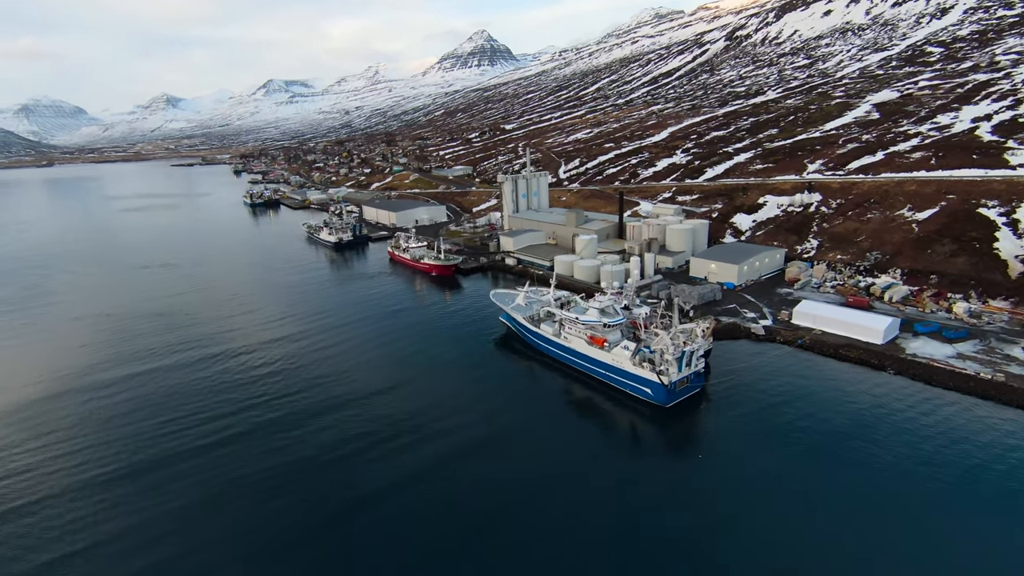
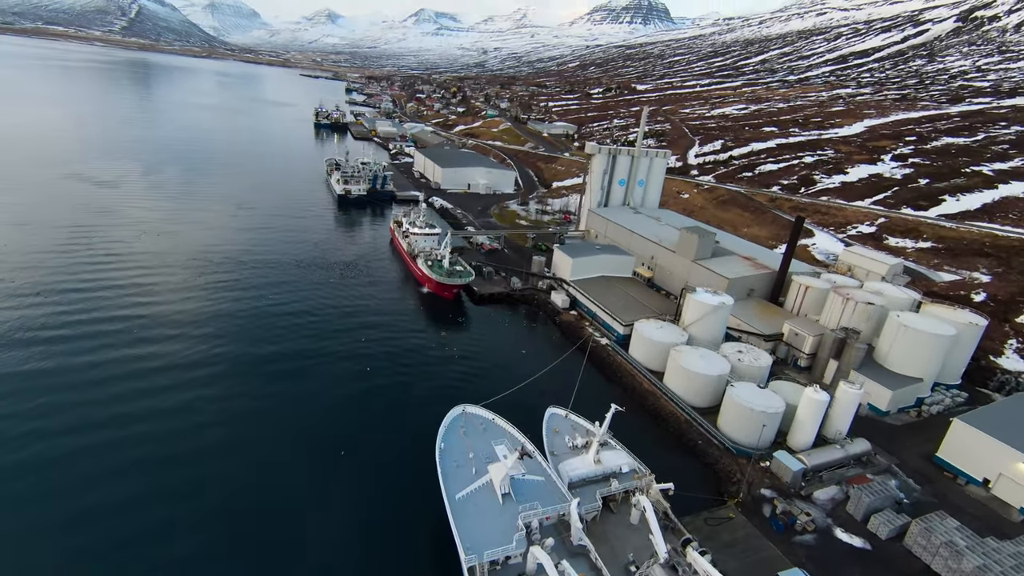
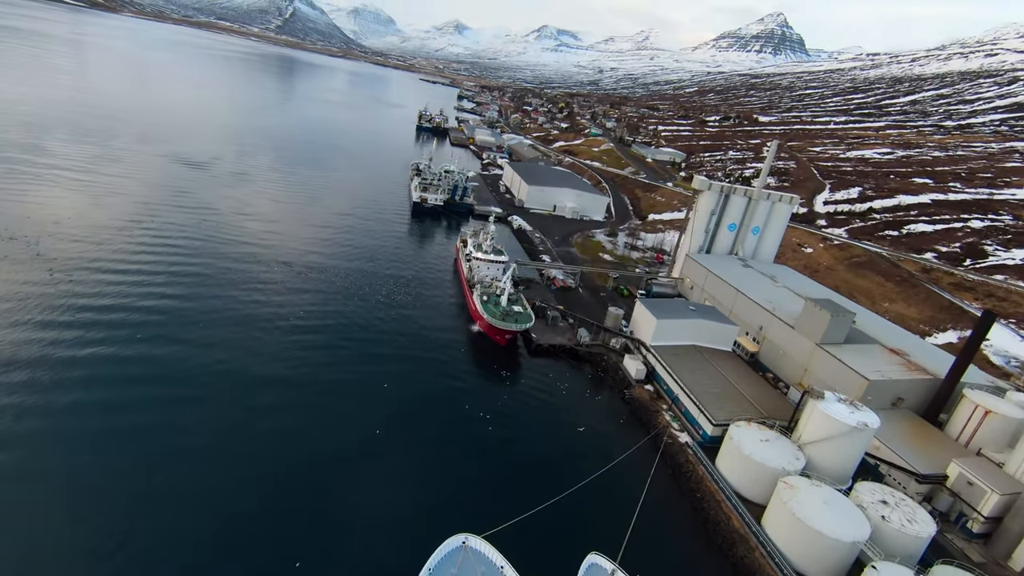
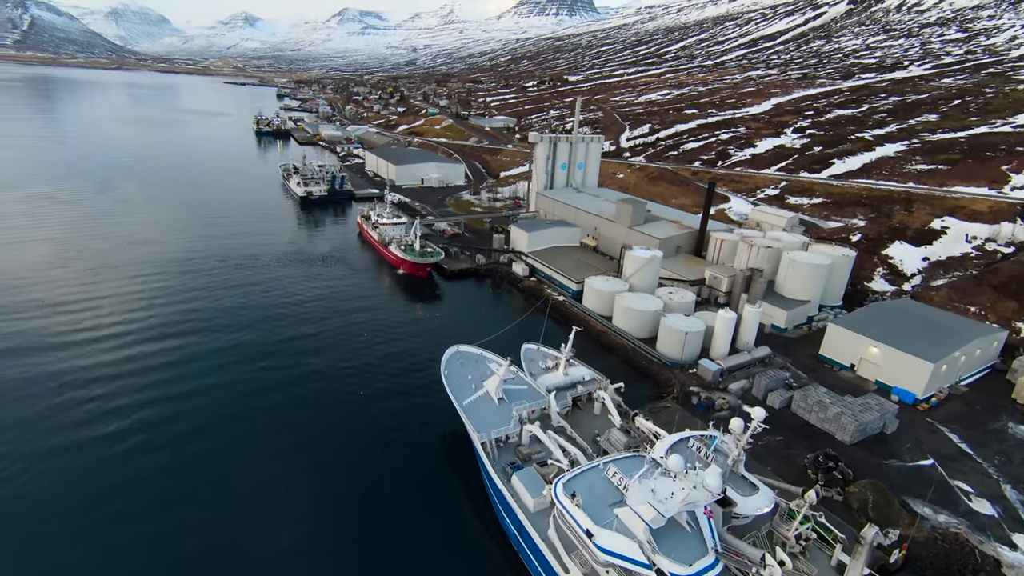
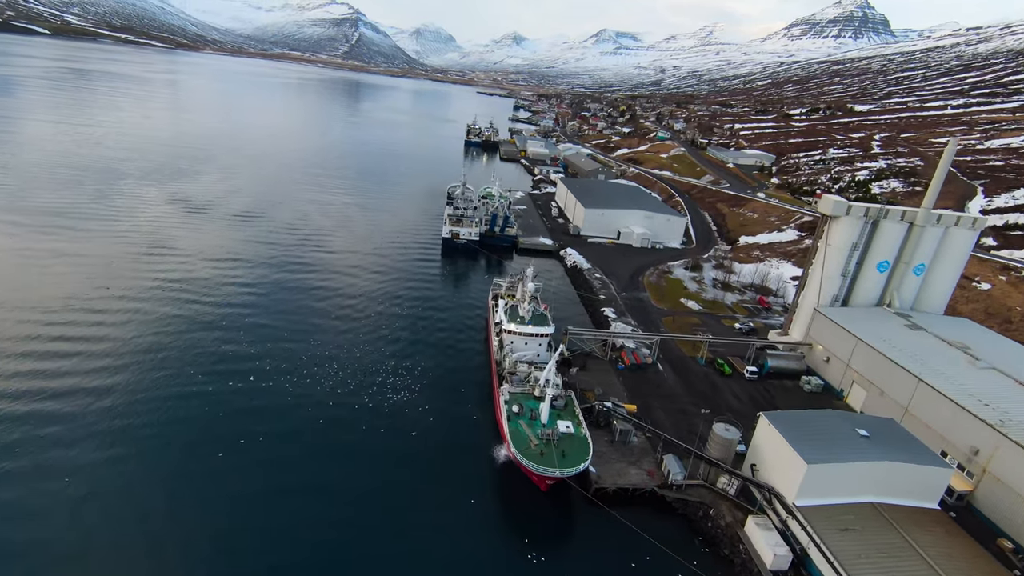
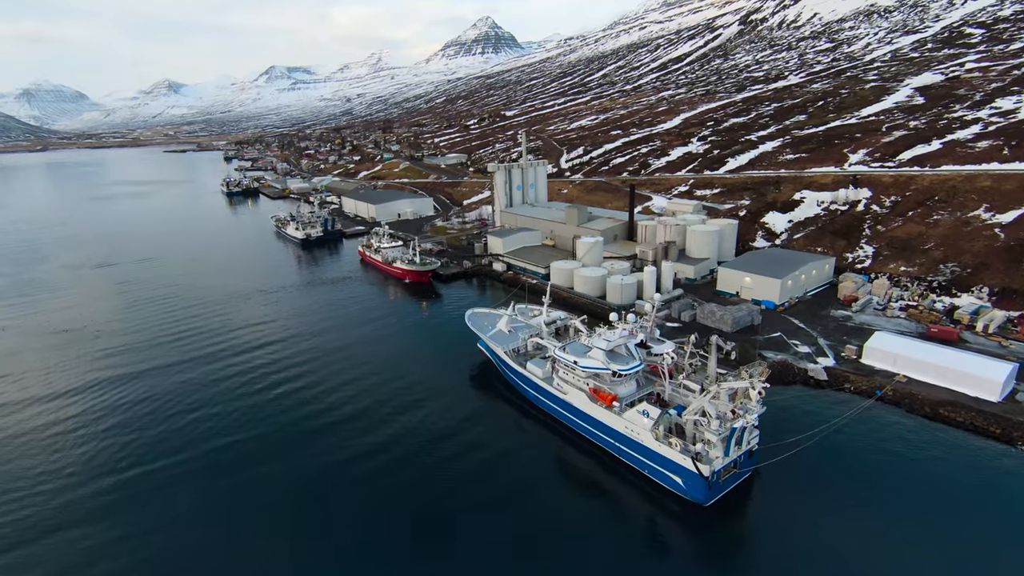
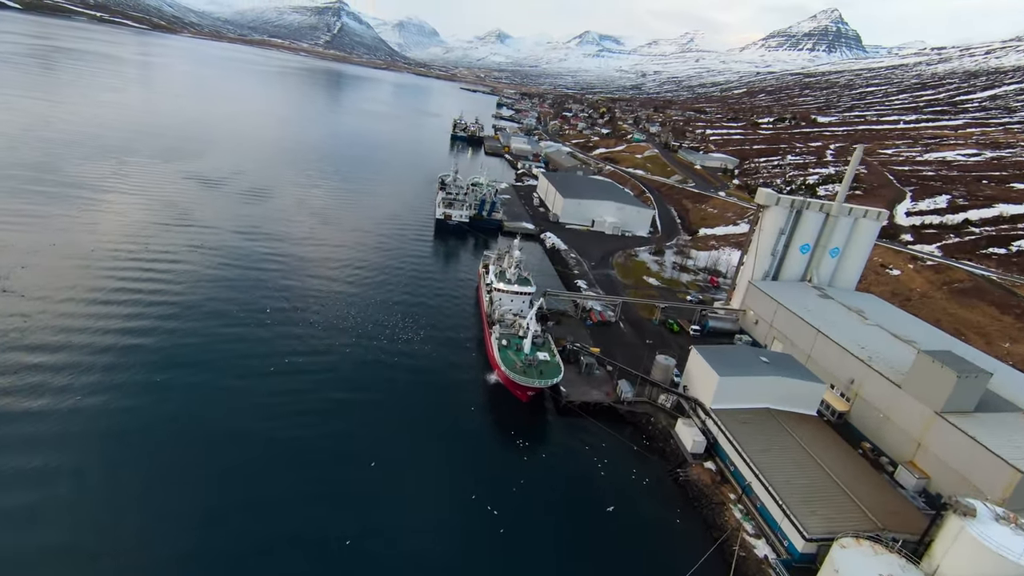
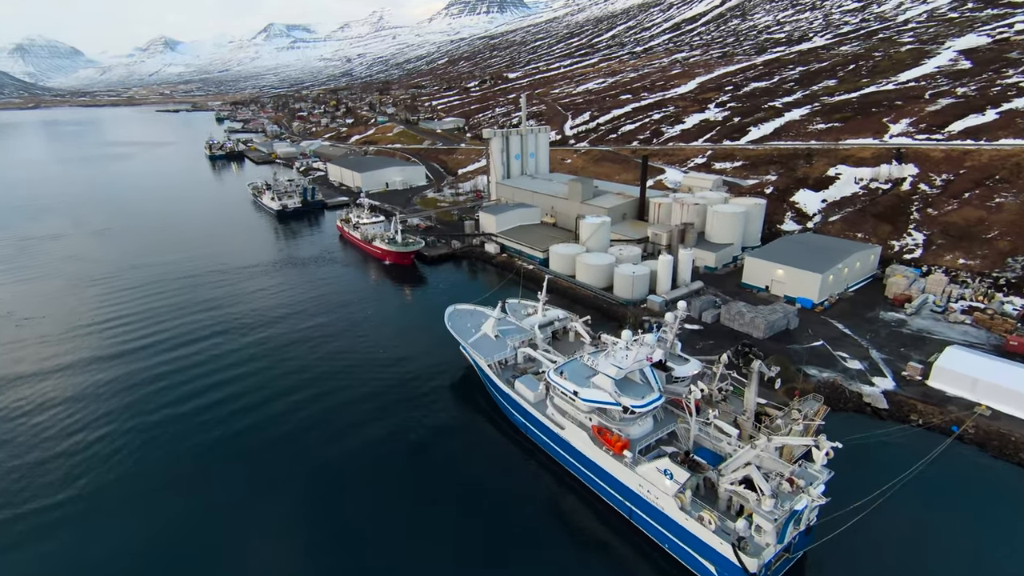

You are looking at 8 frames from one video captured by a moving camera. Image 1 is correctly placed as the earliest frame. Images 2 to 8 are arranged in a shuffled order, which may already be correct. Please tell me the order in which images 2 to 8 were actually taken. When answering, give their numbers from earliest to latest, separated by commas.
6, 8, 4, 2, 3, 7, 5
